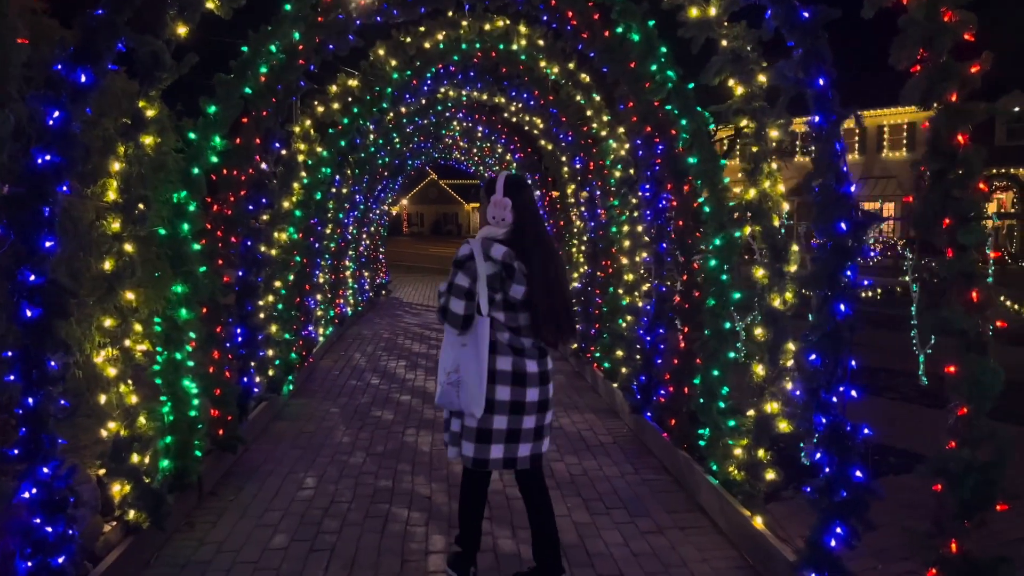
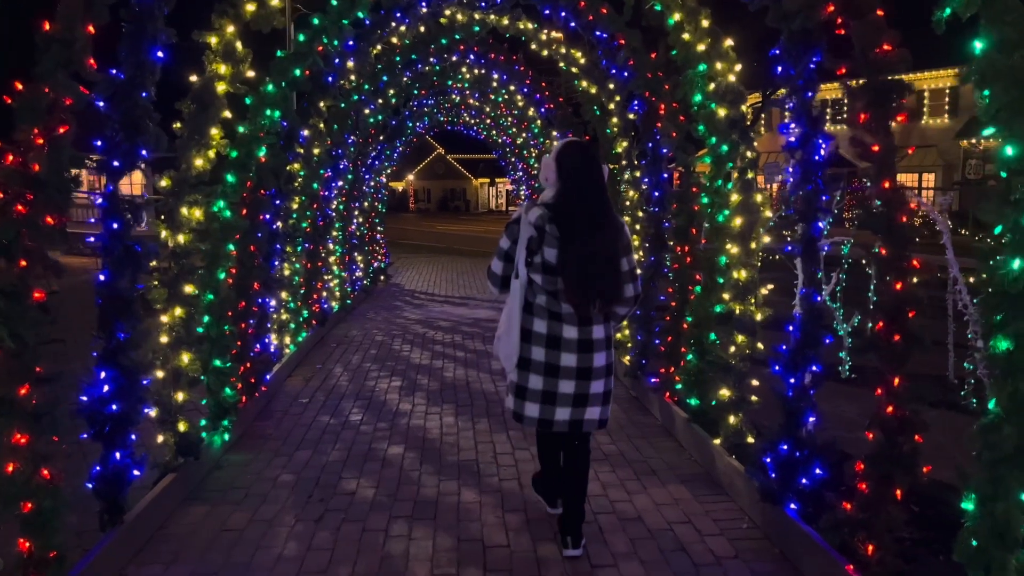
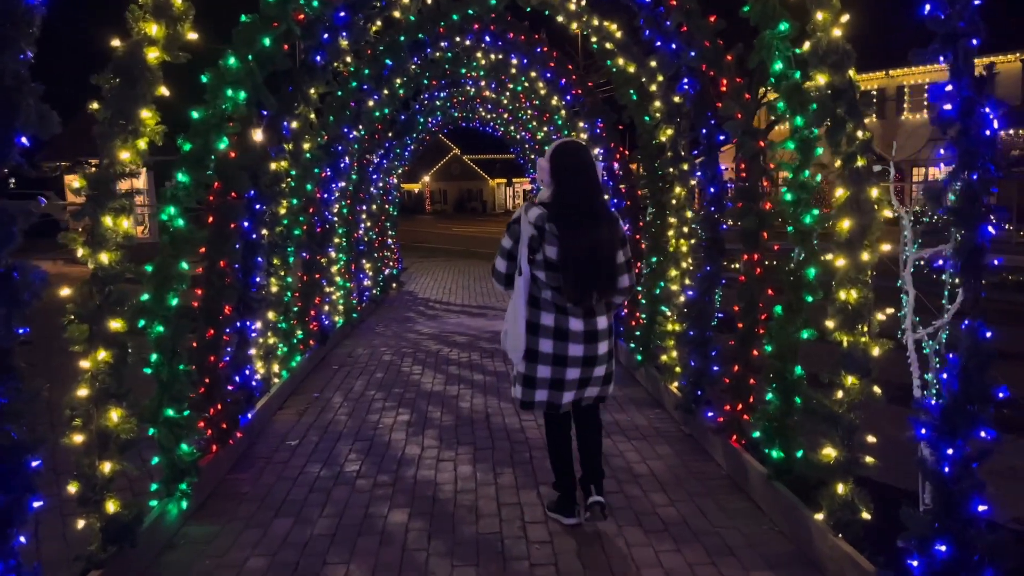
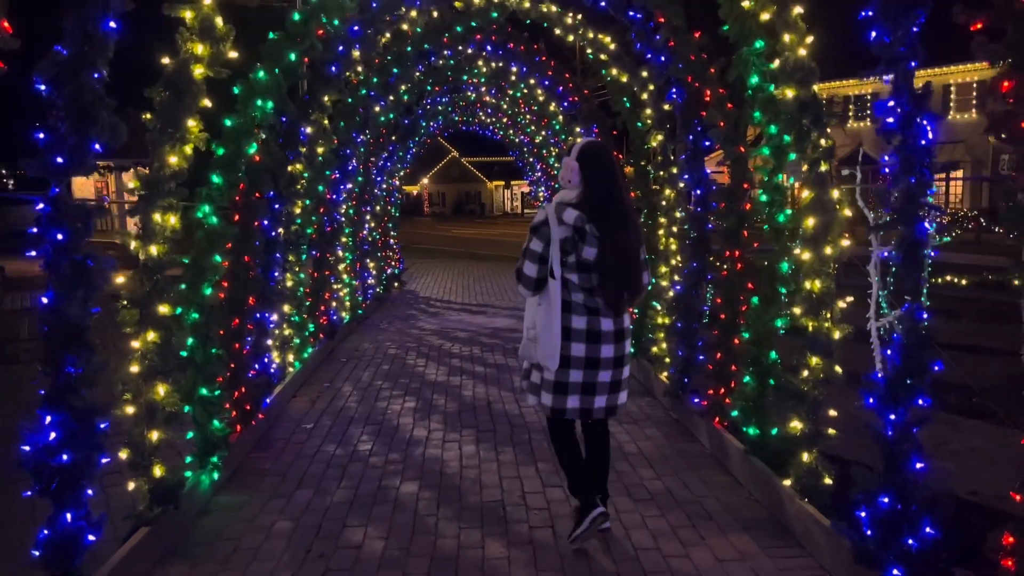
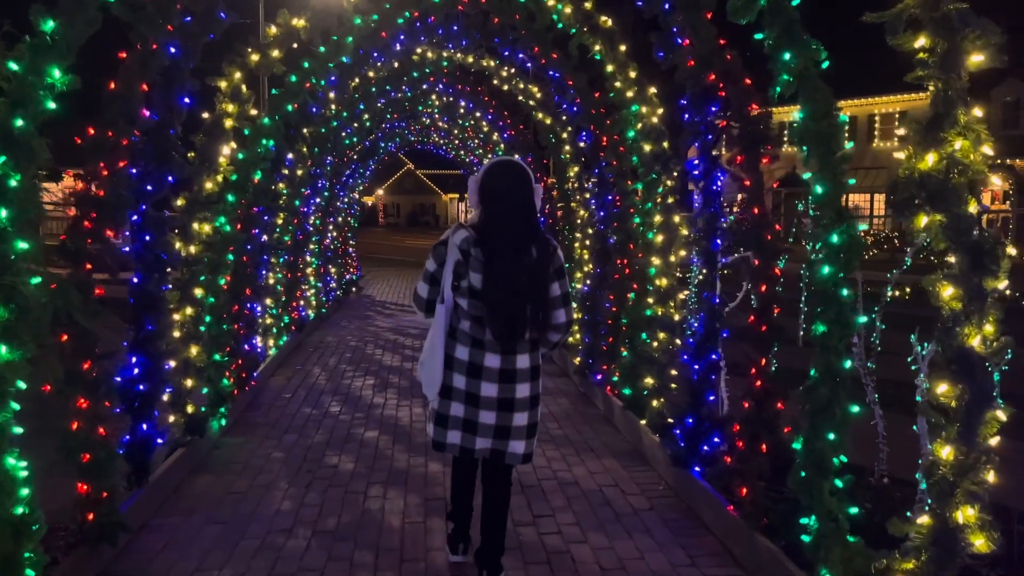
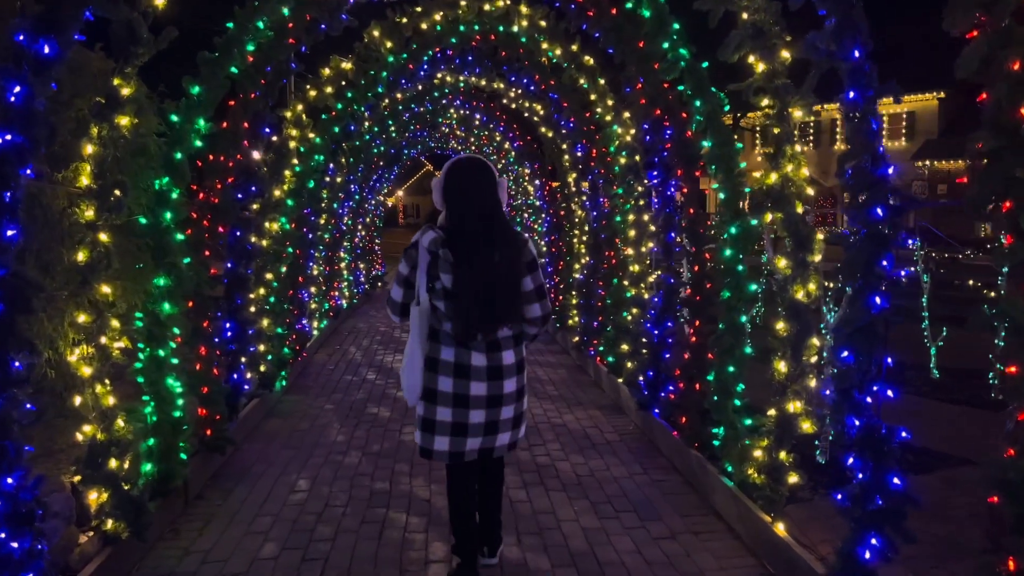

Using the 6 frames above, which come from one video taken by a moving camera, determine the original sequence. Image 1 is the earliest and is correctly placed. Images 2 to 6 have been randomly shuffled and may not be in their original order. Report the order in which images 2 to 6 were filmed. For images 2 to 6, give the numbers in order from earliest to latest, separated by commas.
6, 5, 2, 4, 3
